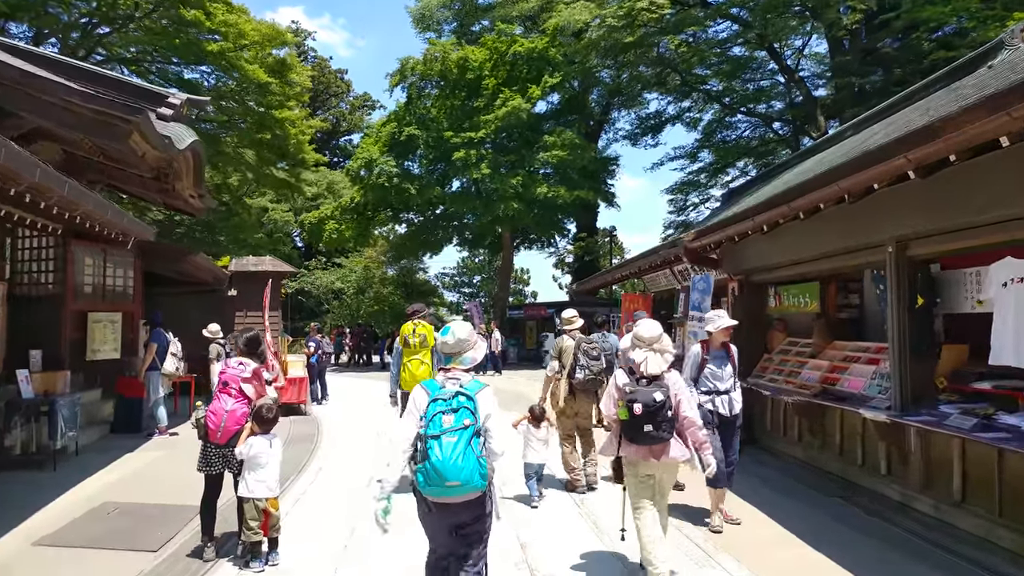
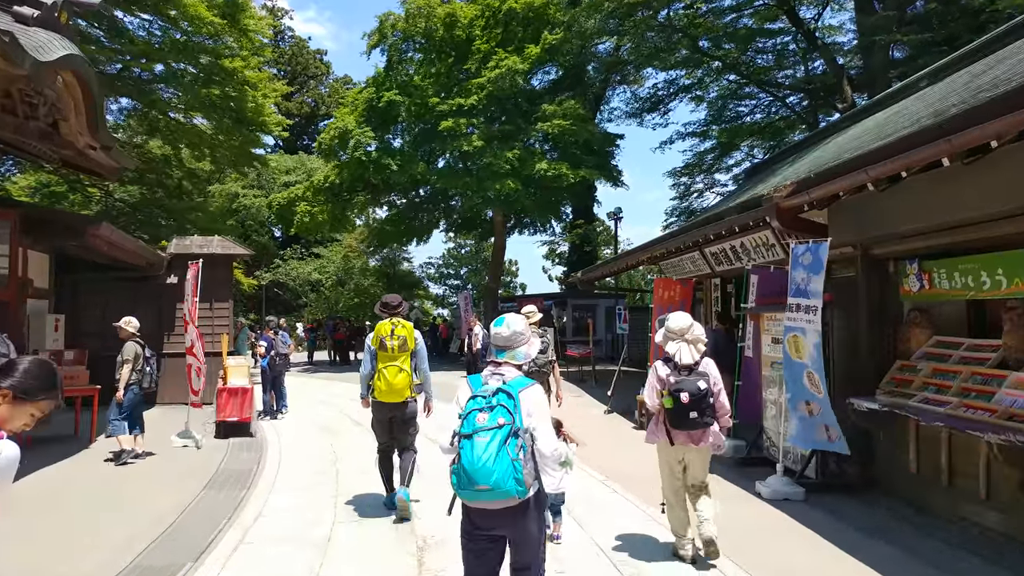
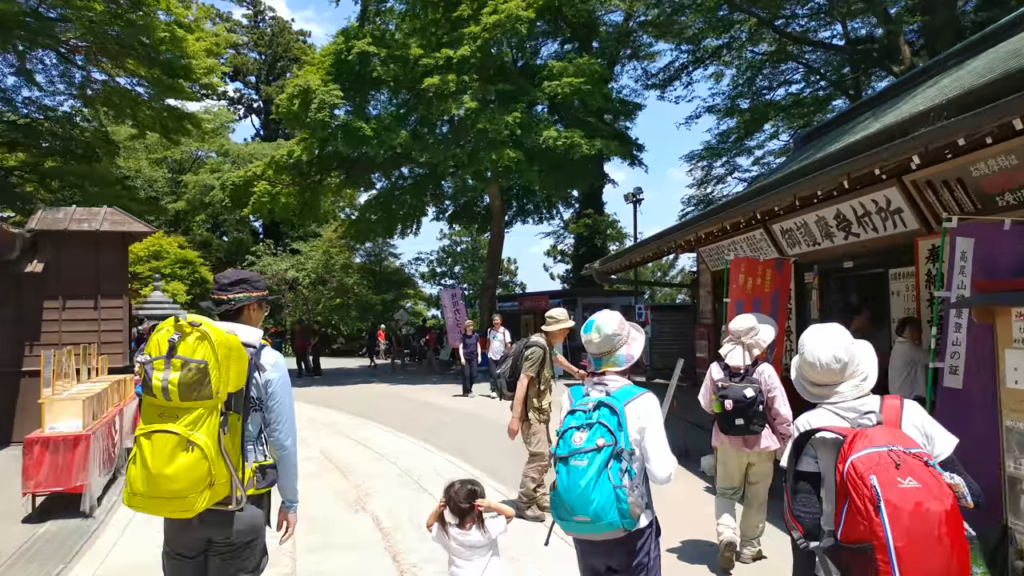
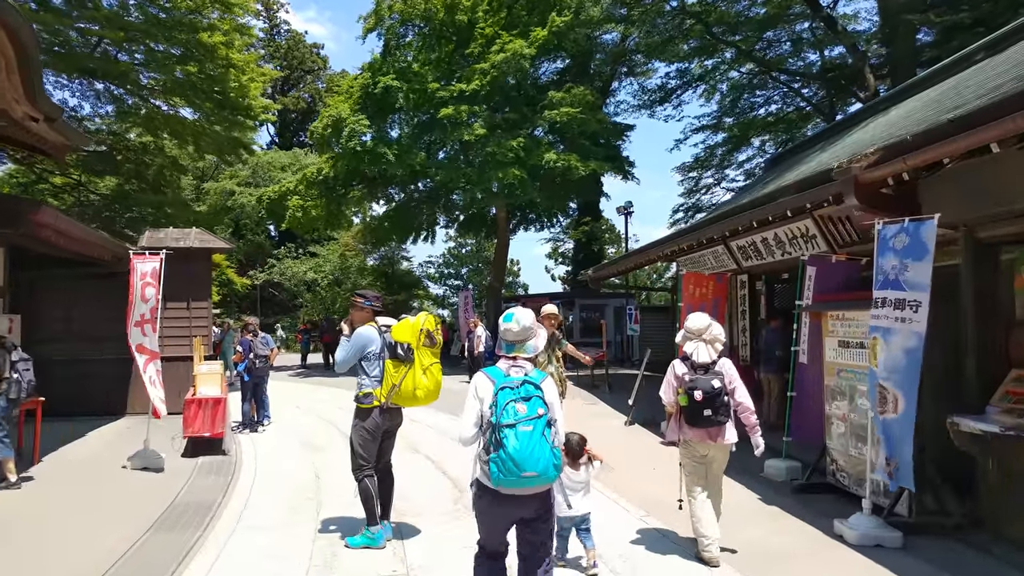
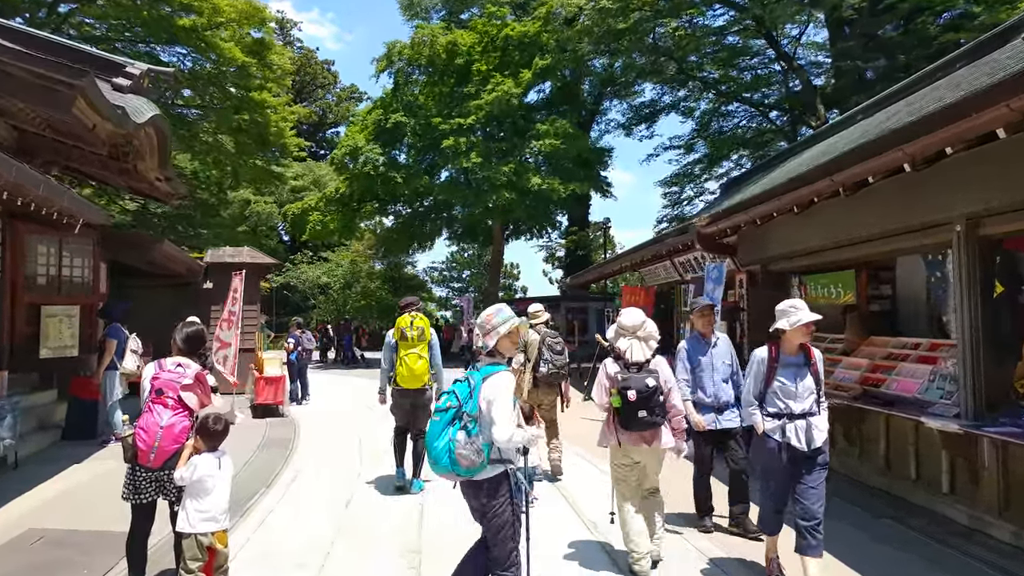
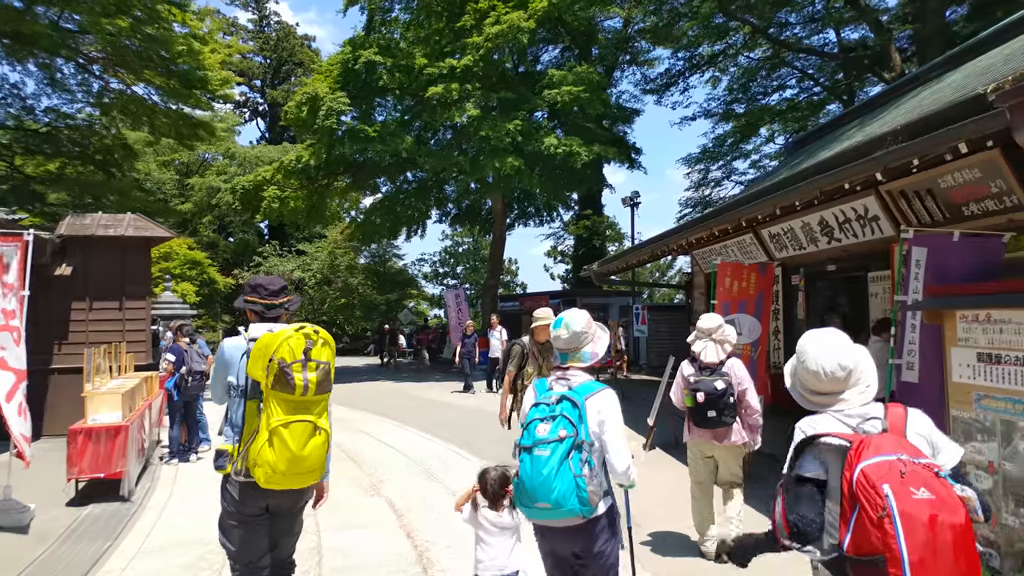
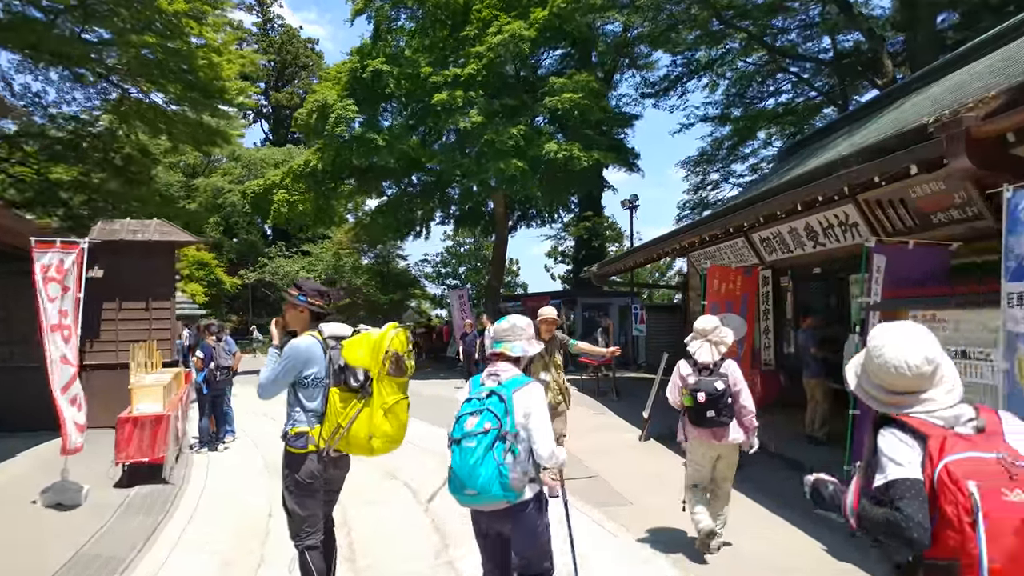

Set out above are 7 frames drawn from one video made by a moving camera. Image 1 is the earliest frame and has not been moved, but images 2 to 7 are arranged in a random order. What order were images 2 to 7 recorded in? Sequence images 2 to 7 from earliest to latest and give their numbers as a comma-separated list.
5, 2, 4, 7, 6, 3
